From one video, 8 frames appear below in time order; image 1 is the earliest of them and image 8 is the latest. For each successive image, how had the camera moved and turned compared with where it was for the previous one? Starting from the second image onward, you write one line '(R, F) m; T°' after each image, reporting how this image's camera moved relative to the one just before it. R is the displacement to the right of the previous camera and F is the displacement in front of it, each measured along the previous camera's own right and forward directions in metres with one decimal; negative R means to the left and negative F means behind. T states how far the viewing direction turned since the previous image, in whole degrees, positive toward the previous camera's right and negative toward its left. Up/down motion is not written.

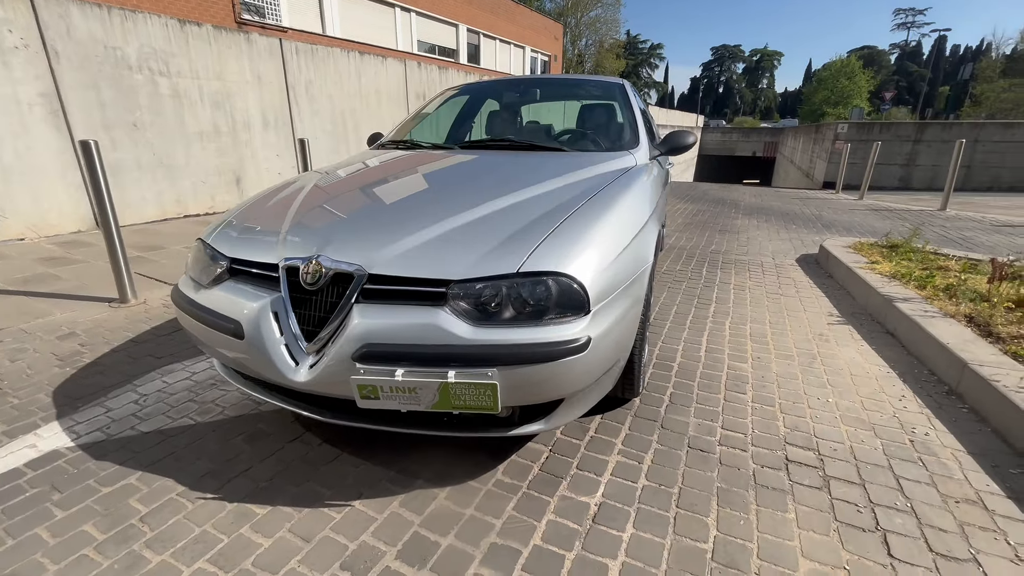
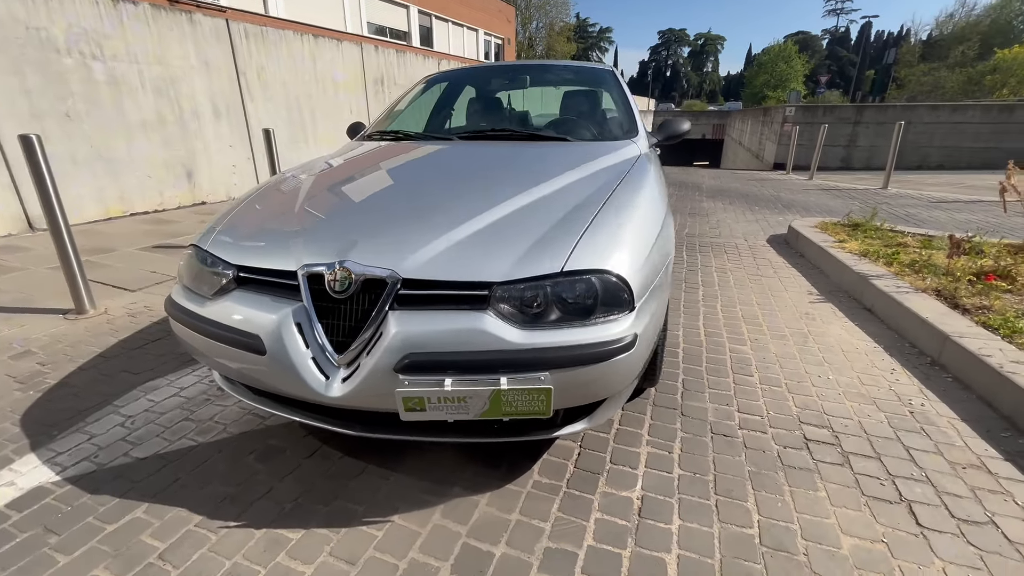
(-0.3, +0.1) m; +5°
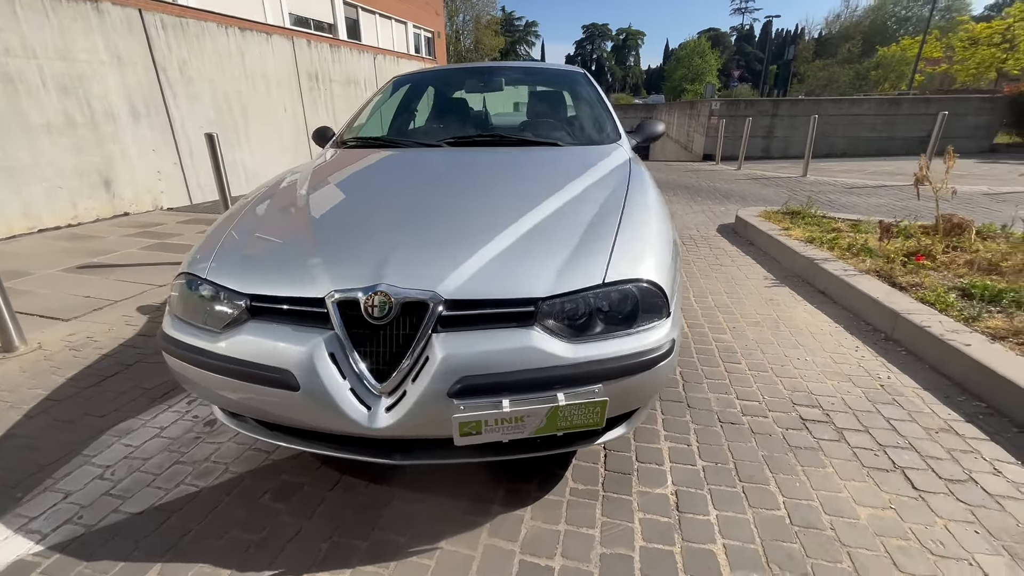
(-0.3, 0.0) m; +7°
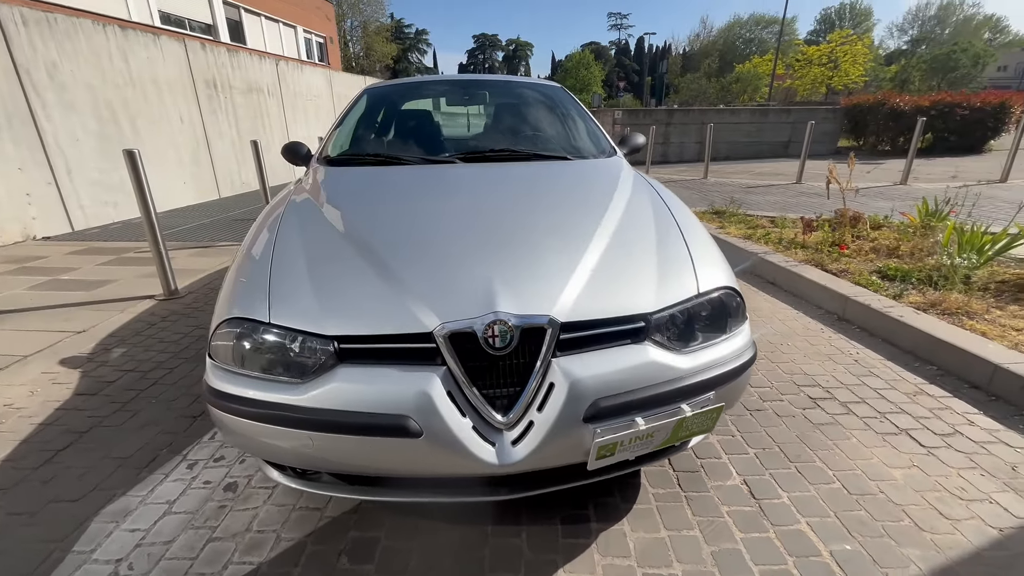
(-0.7, +0.1) m; +11°
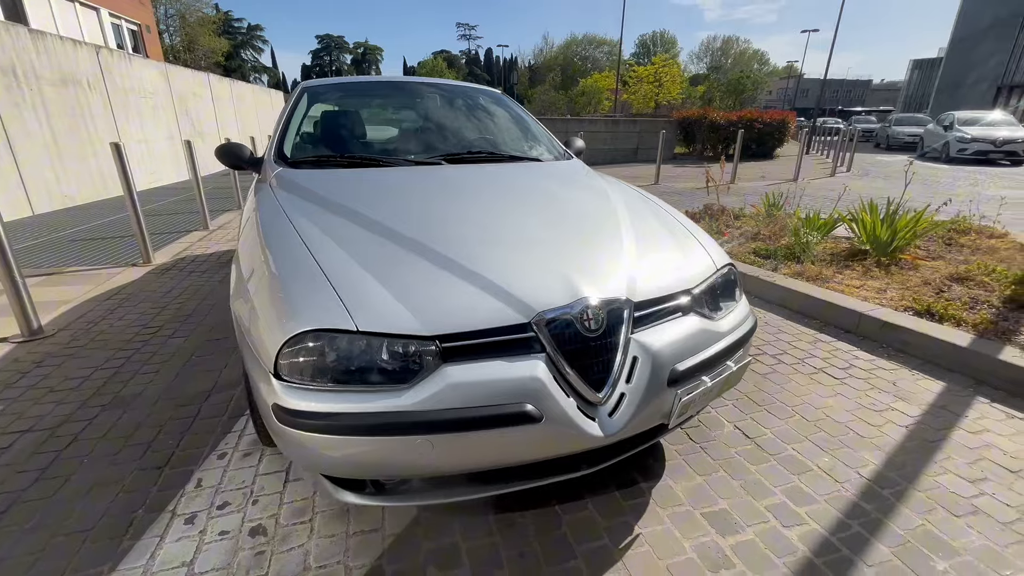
(-0.7, 0.0) m; +16°
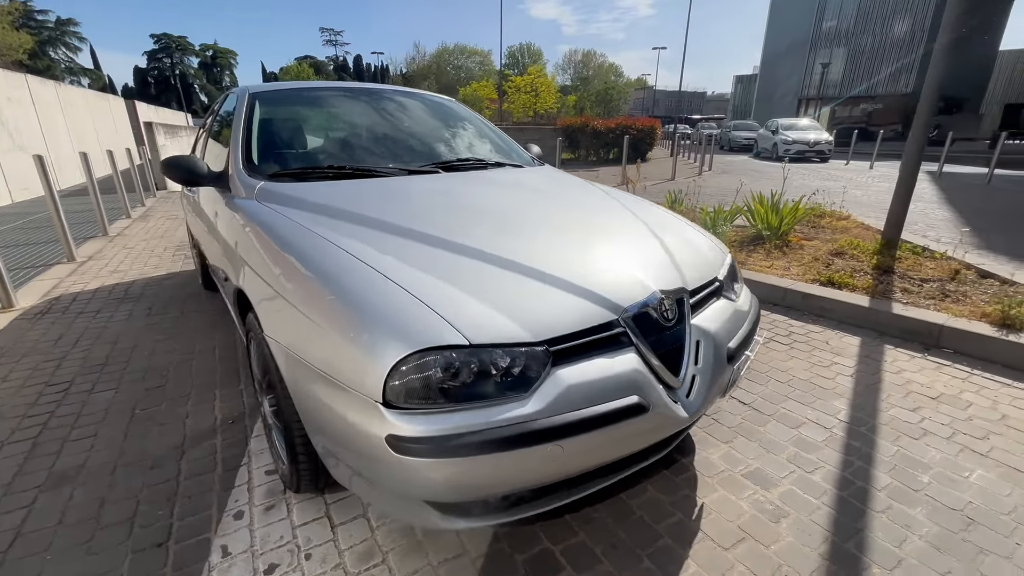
(-0.7, +0.1) m; +14°
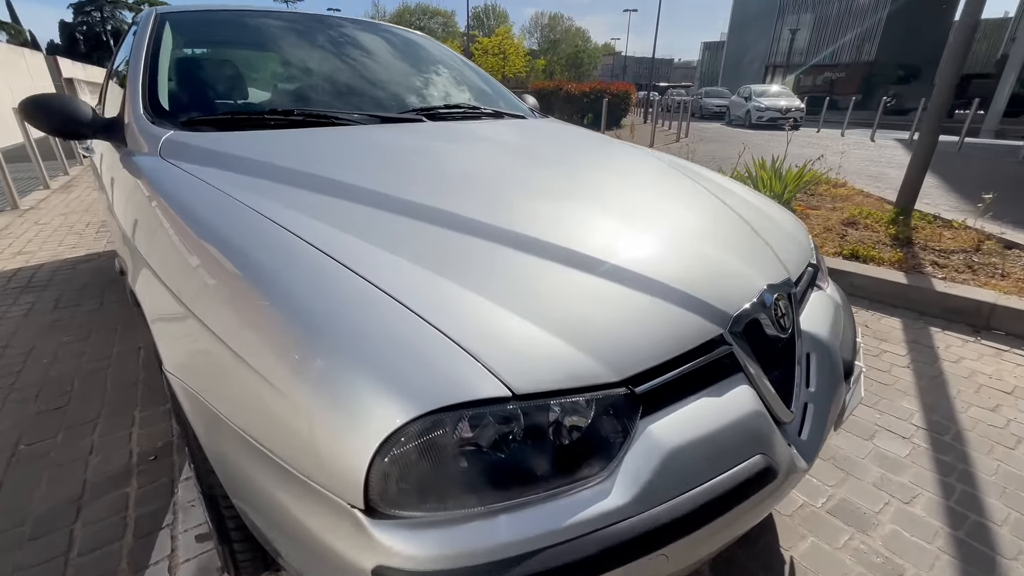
(-0.2, +0.6) m; +4°
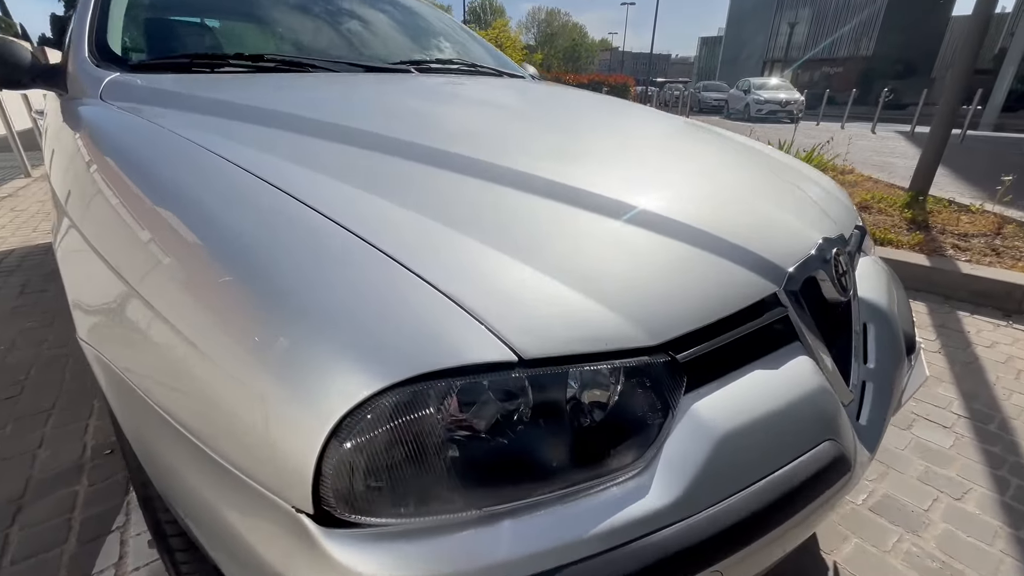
(0.0, +0.2) m; 0°
